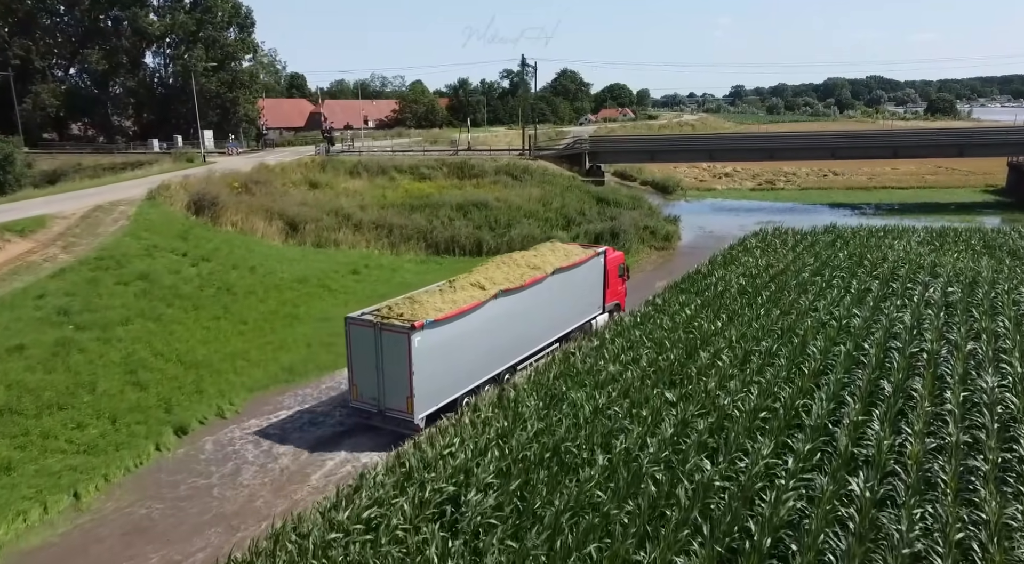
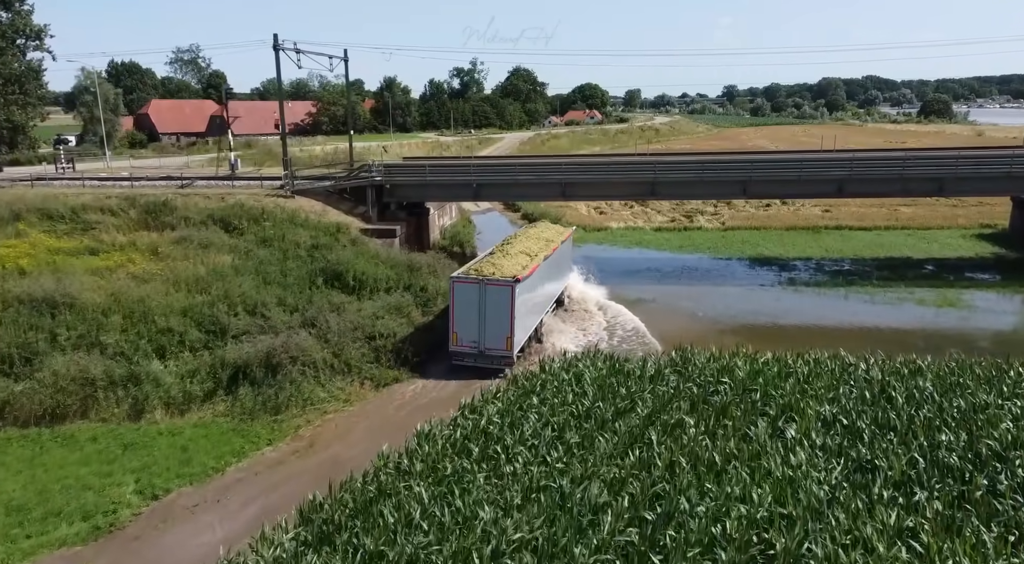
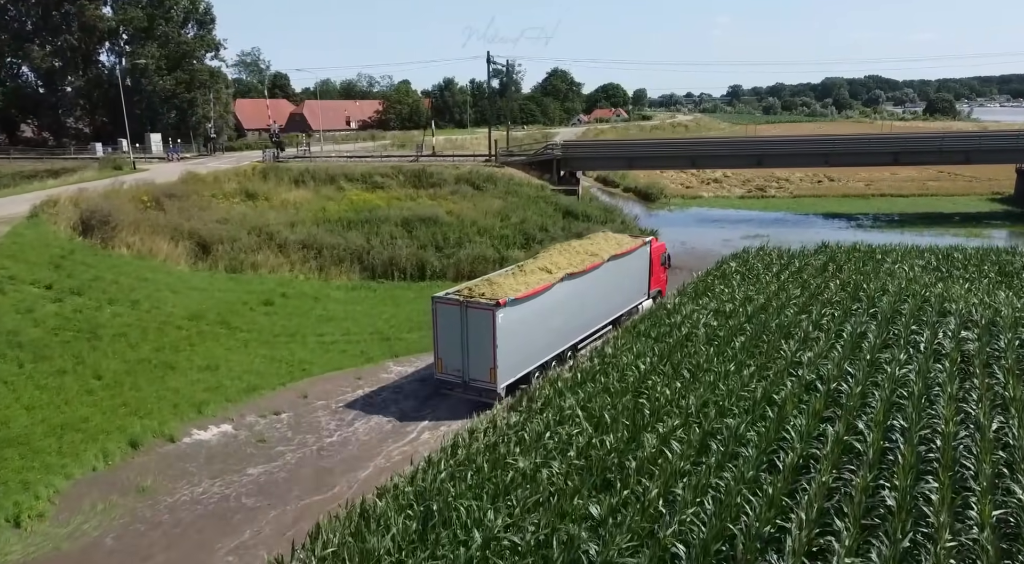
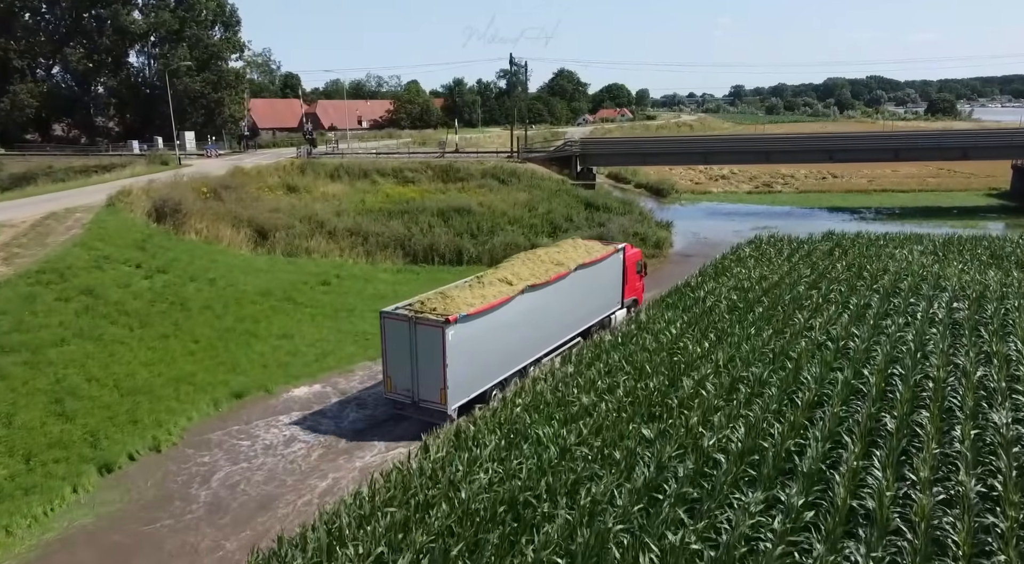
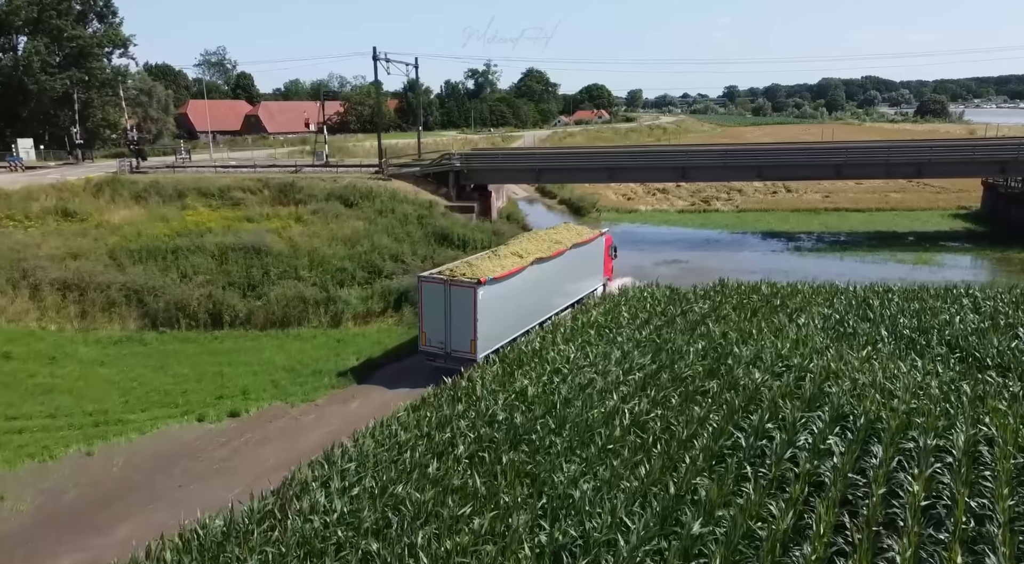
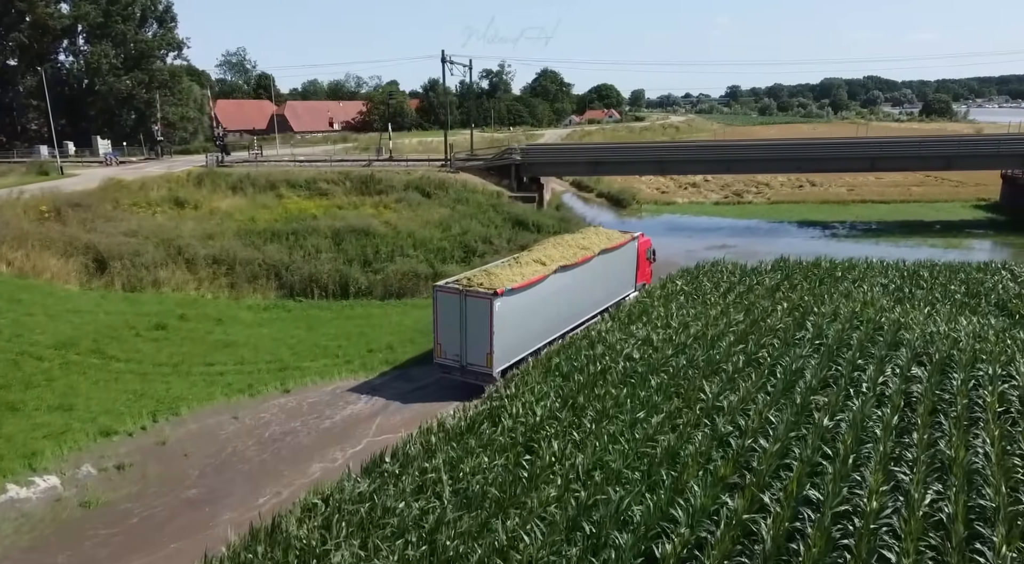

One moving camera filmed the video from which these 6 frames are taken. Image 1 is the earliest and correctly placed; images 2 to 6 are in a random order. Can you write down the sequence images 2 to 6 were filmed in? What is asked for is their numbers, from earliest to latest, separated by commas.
4, 3, 6, 5, 2
